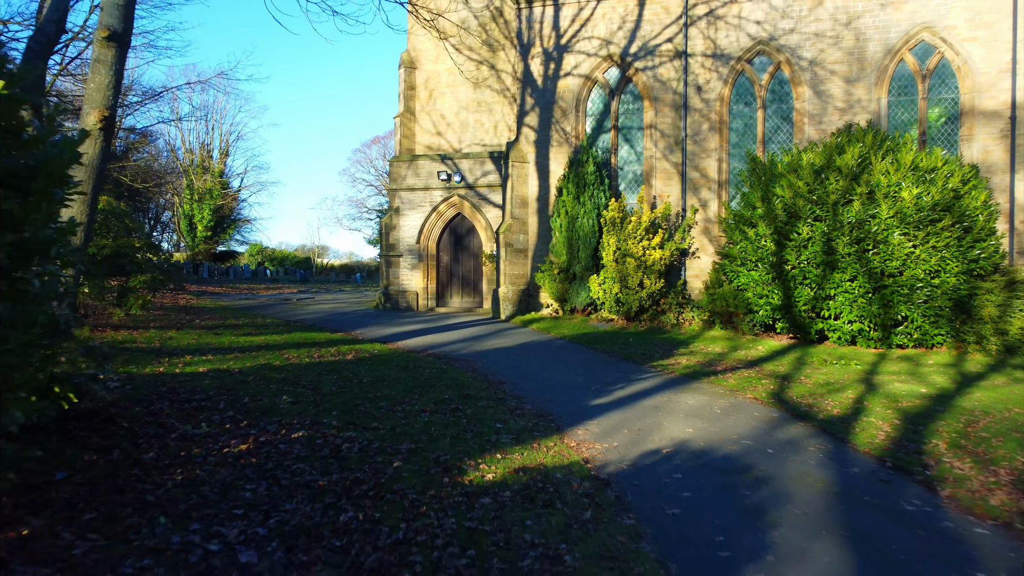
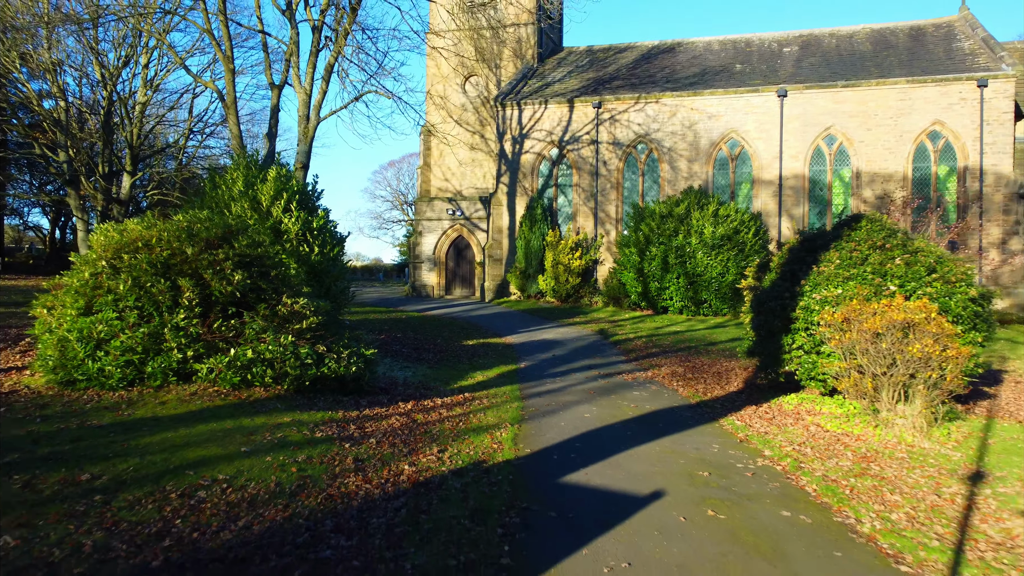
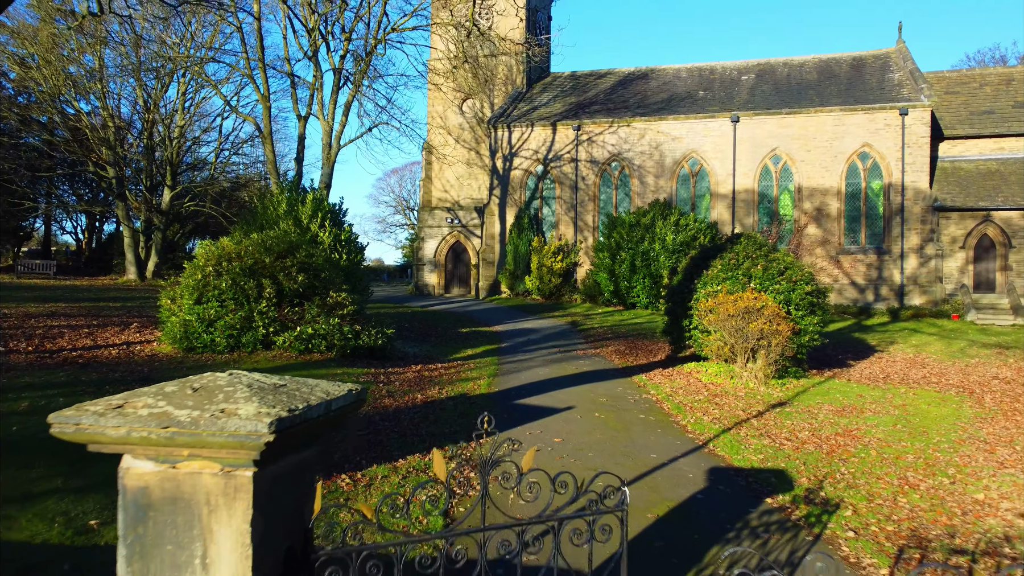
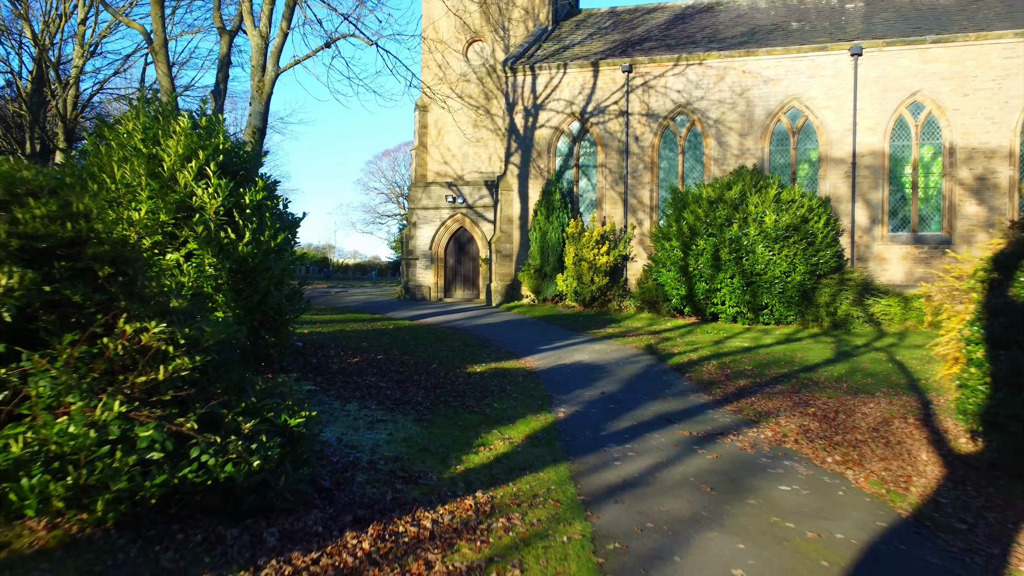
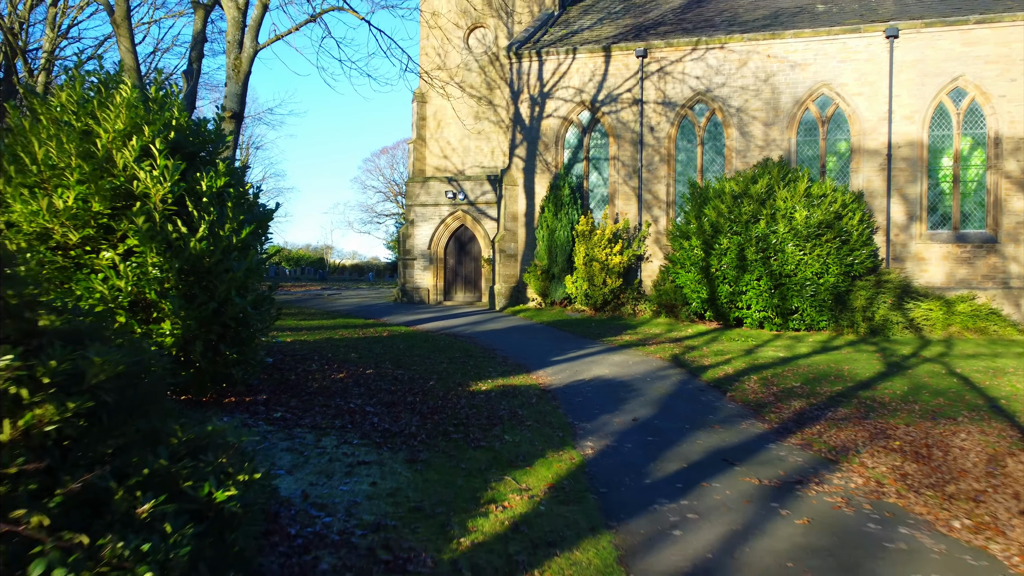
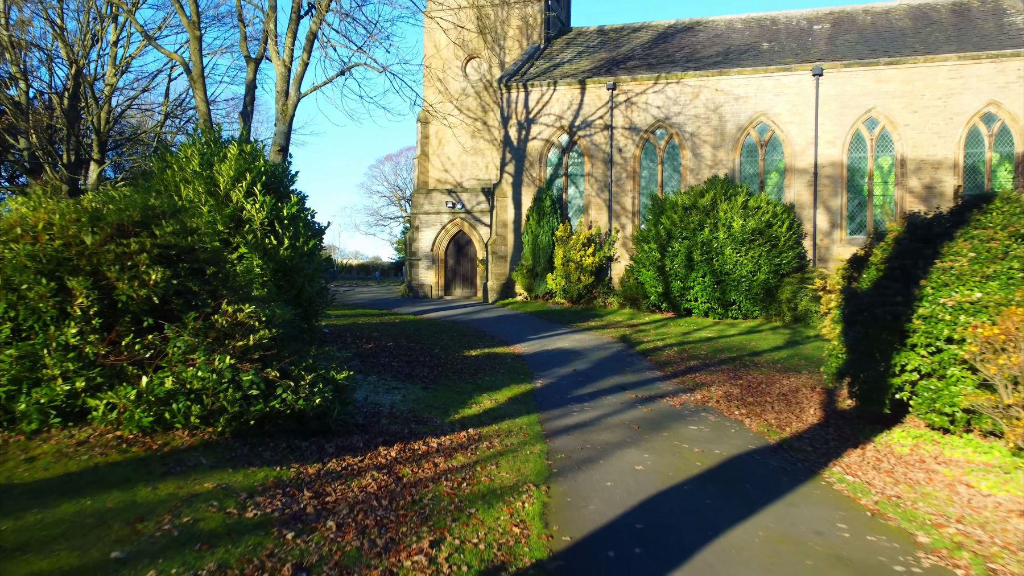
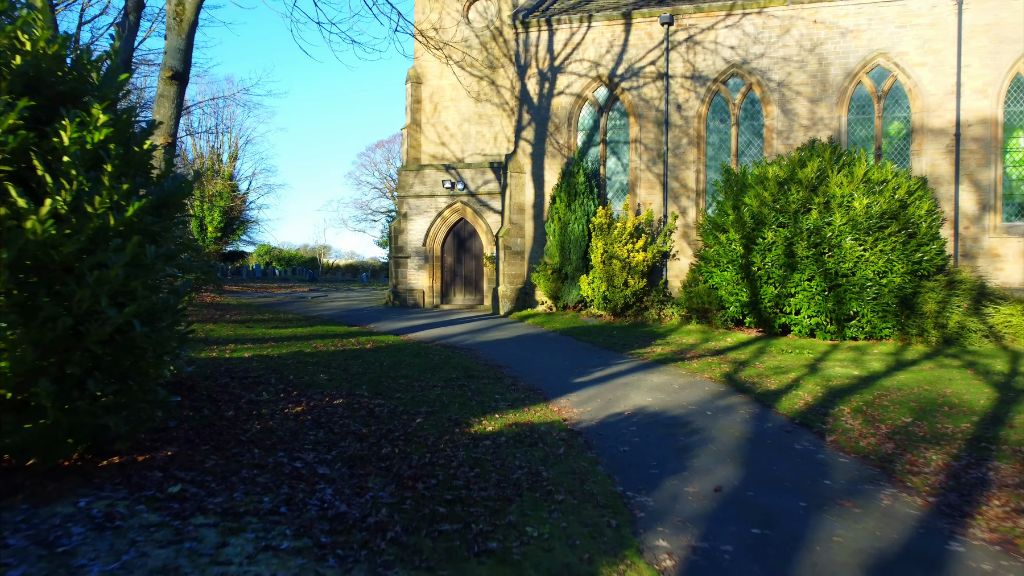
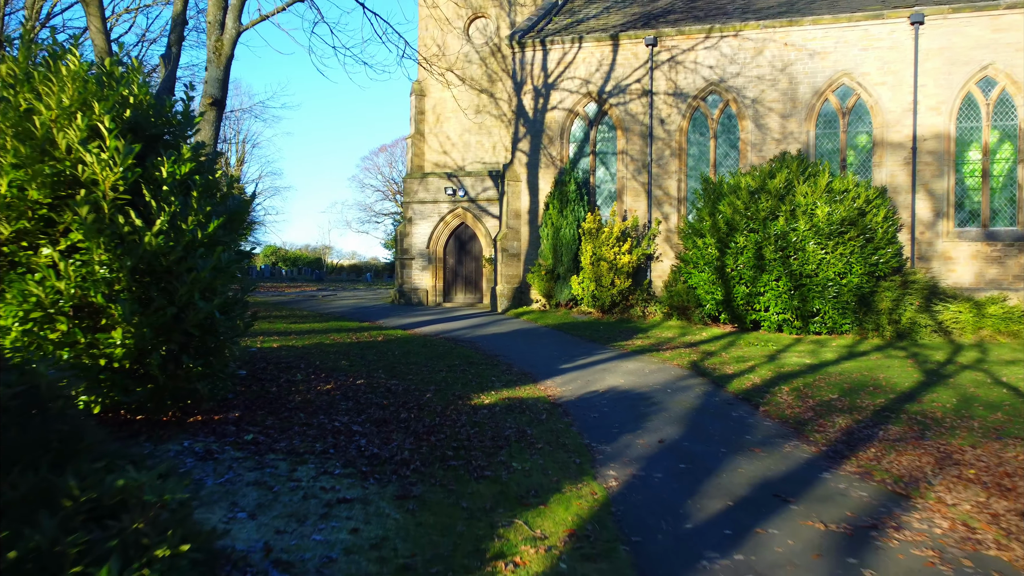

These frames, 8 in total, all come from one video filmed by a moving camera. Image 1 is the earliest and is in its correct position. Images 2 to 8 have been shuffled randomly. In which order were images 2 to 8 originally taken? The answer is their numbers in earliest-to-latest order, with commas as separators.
7, 8, 5, 4, 6, 2, 3
